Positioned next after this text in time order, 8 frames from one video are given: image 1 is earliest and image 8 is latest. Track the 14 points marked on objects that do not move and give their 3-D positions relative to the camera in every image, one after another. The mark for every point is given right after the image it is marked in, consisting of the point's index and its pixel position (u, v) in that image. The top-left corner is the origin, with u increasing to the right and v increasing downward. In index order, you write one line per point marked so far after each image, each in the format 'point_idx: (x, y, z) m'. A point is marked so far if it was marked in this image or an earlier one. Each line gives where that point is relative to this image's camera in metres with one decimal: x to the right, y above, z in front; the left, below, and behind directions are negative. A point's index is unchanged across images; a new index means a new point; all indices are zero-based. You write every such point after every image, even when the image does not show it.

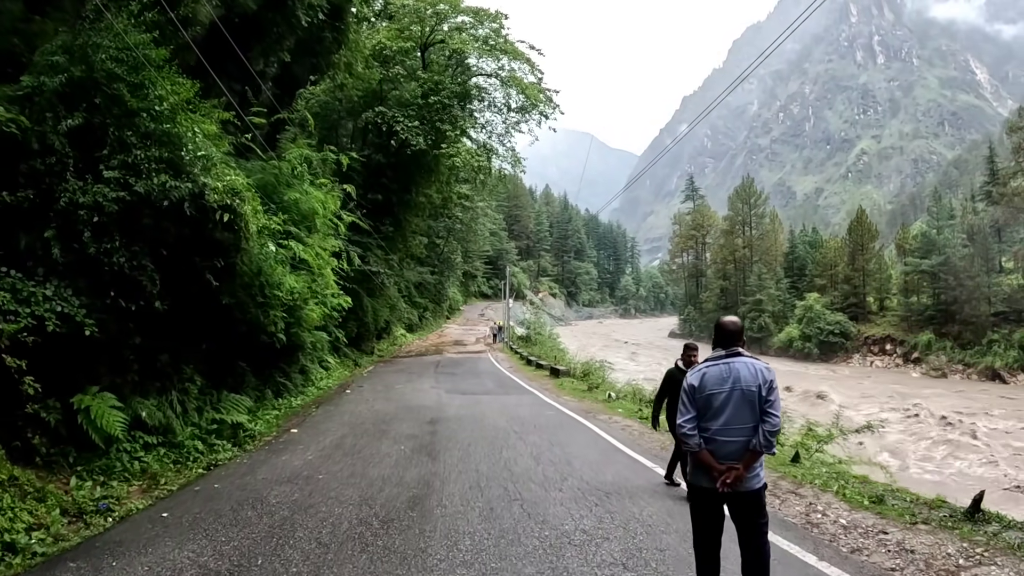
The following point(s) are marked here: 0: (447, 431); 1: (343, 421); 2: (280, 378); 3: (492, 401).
0: (-1.3, -2.7, +10.6) m
1: (-3.7, -2.9, +12.3) m
2: (-6.8, -2.7, +16.7) m
3: (-0.6, -3.3, +16.3) m
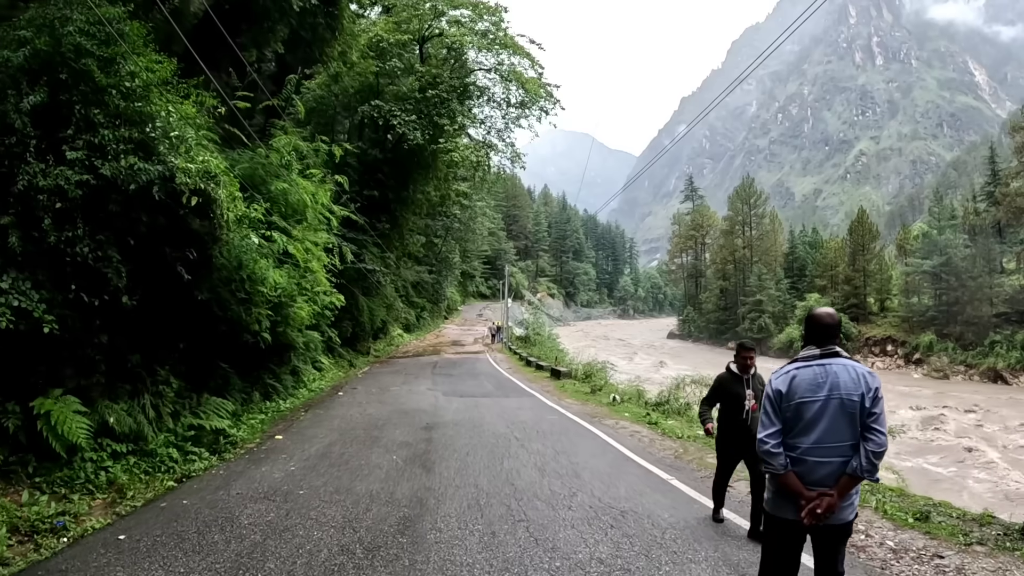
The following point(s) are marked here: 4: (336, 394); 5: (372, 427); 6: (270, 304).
0: (-1.2, -2.6, +9.8) m
1: (-3.7, -2.8, +11.5) m
2: (-6.8, -2.6, +15.8) m
3: (-0.6, -3.2, +15.4) m
4: (-5.7, -3.4, +18.2) m
5: (-2.7, -2.7, +10.9) m
6: (-5.6, -0.2, +12.7) m
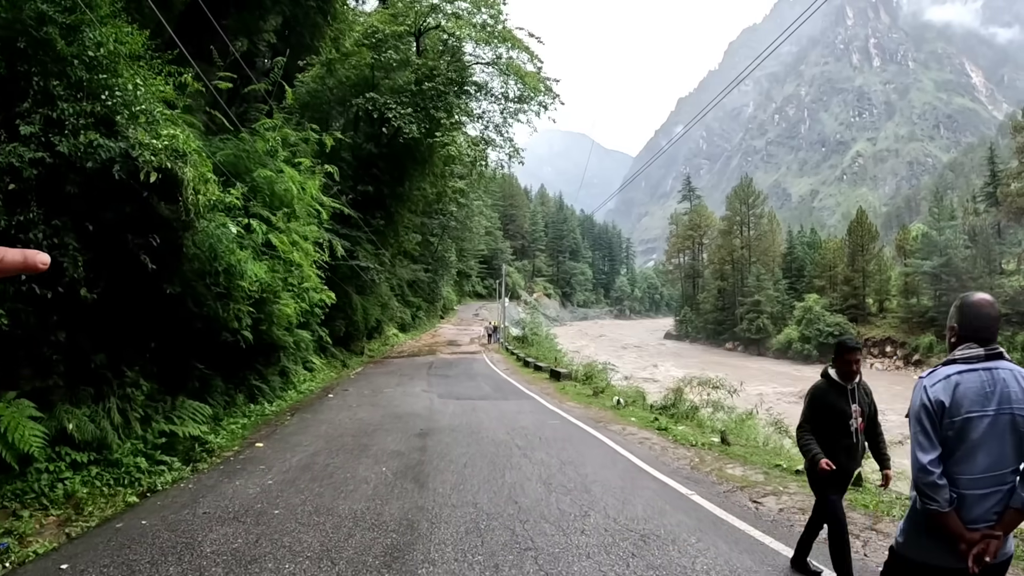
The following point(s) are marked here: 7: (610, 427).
0: (-1.2, -2.5, +8.9) m
1: (-3.7, -2.7, +10.7) m
2: (-6.8, -2.5, +14.9) m
3: (-0.6, -3.1, +14.6) m
4: (-5.7, -3.3, +17.4) m
5: (-2.7, -2.6, +10.1) m
6: (-5.6, -0.1, +11.9) m
7: (+2.0, -2.9, +11.7) m
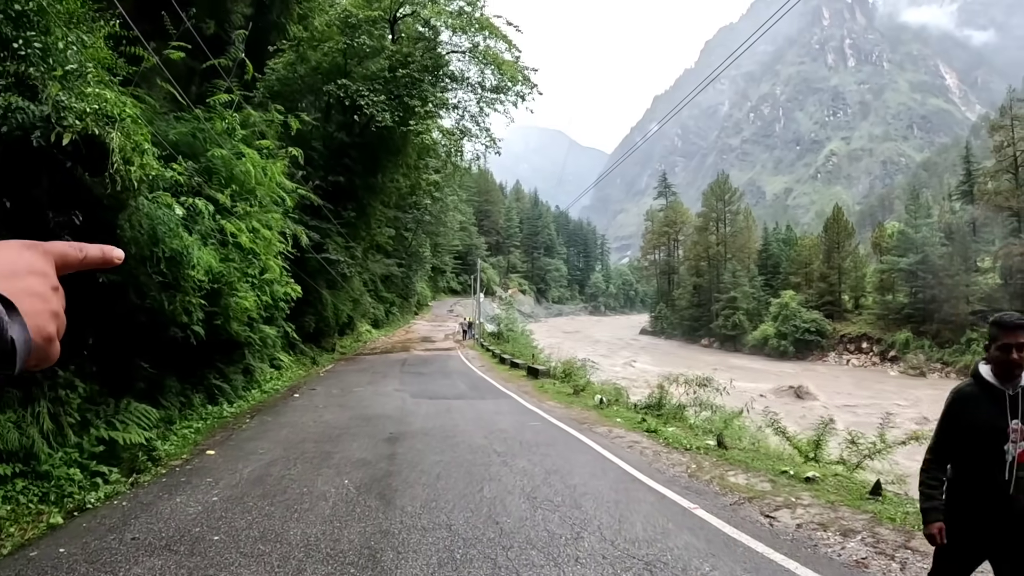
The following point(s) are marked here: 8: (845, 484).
0: (-1.5, -2.4, +8.1) m
1: (-4.0, -2.6, +9.7) m
2: (-7.4, -2.3, +13.8) m
3: (-1.1, -2.9, +13.8) m
4: (-6.4, -3.1, +16.3) m
5: (-3.0, -2.5, +9.1) m
6: (-6.0, 0.0, +10.8) m
7: (+1.6, -2.8, +11.0) m
8: (+4.5, -2.6, +7.5) m
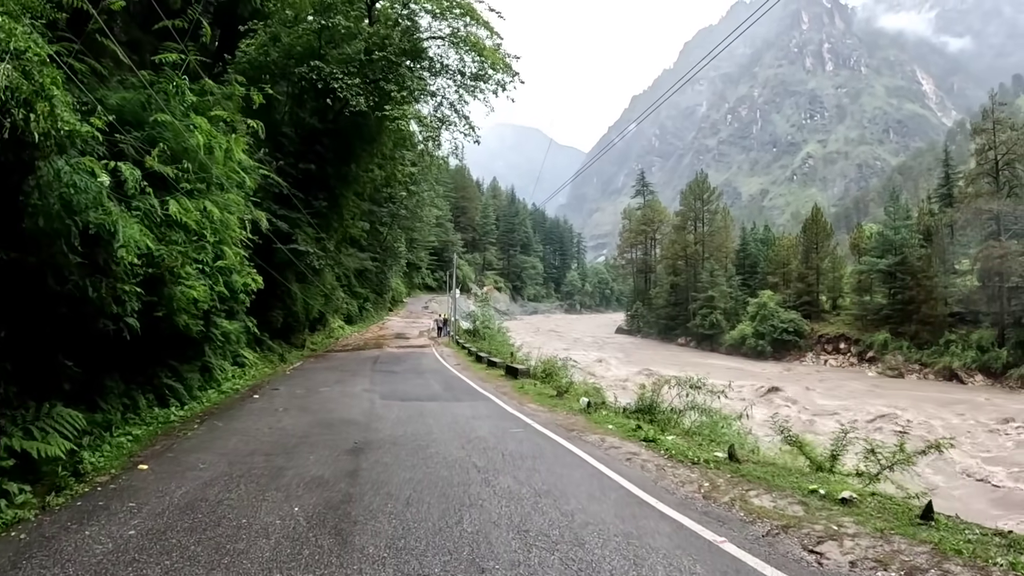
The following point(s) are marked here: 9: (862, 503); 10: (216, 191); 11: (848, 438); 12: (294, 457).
0: (-1.7, -2.2, +6.9) m
1: (-4.3, -2.4, +8.4) m
2: (-7.8, -2.0, +12.4) m
3: (-1.5, -2.8, +12.6) m
4: (-6.9, -2.9, +14.9) m
5: (-3.3, -2.3, +7.9) m
6: (-6.3, +0.2, +9.4) m
7: (+1.3, -2.6, +9.9) m
8: (+4.3, -2.6, +6.6) m
9: (+4.3, -2.6, +6.8) m
10: (-6.1, +2.0, +11.8) m
11: (+6.1, -2.7, +10.2) m
12: (-2.8, -2.3, +7.6) m
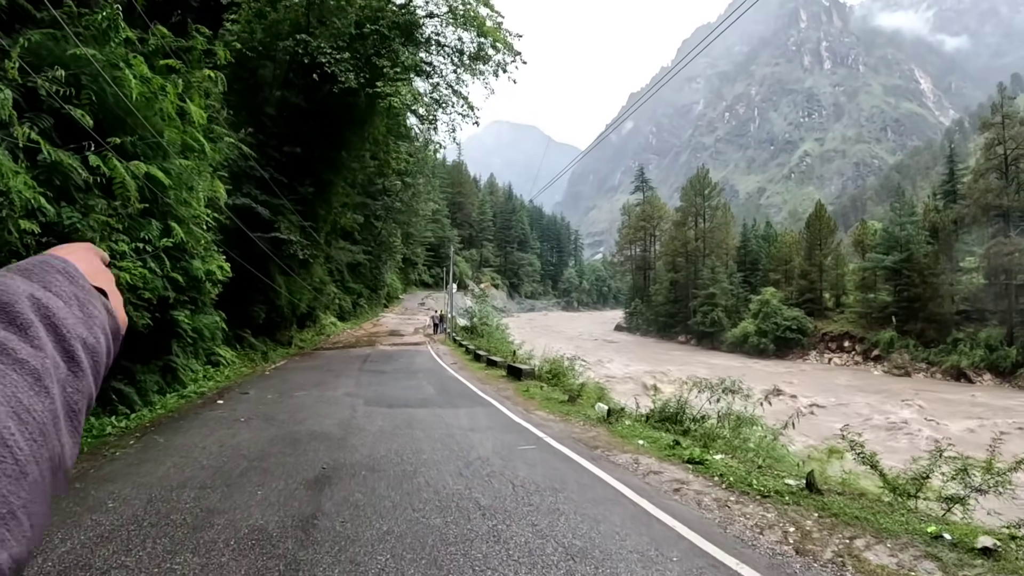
0: (-1.5, -2.0, +5.0) m
1: (-4.1, -2.1, +6.5) m
2: (-7.7, -1.8, +10.5) m
3: (-1.4, -2.5, +10.7) m
4: (-6.8, -2.6, +13.0) m
5: (-3.1, -2.1, +6.0) m
6: (-6.1, +0.5, +7.5) m
7: (+1.5, -2.4, +8.1) m
8: (+4.5, -2.4, +4.7) m
9: (+4.4, -2.4, +5.0) m
10: (-6.0, +2.3, +9.9) m
11: (+6.2, -2.5, +8.3) m
12: (-2.7, -2.0, +5.7) m
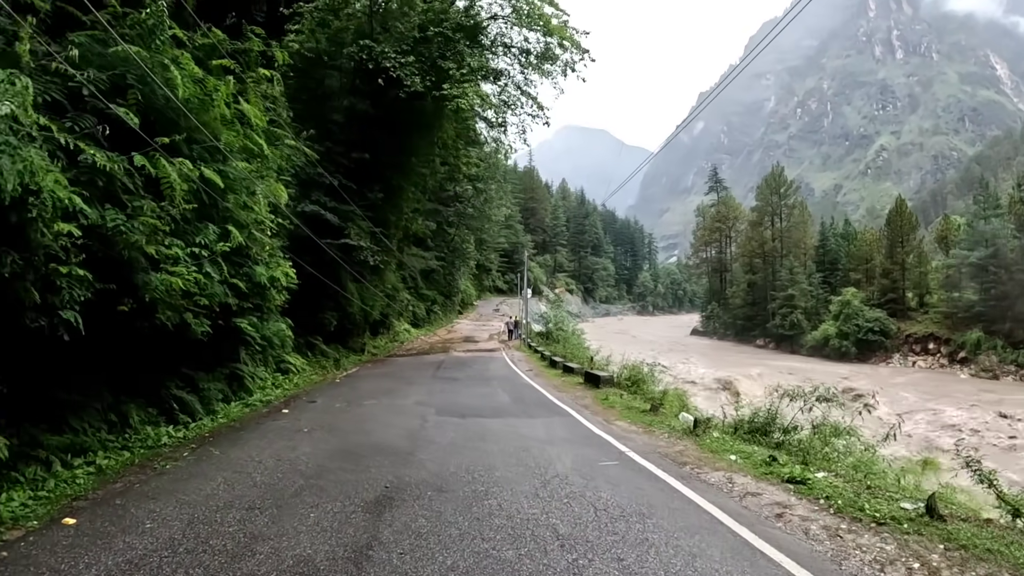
0: (-0.9, -2.0, +4.3) m
1: (-3.3, -2.2, +6.1) m
2: (-6.4, -1.9, +10.4) m
3: (-0.2, -2.5, +10.0) m
4: (-5.3, -2.7, +12.8) m
5: (-2.4, -2.1, +5.5) m
6: (-5.2, +0.4, +7.3) m
7: (+2.4, -2.4, +7.1) m
8: (+5.1, -2.2, +3.4) m
9: (+5.0, -2.3, +3.7) m
10: (-4.9, +2.2, +9.7) m
11: (+7.2, -2.4, +6.8) m
12: (-2.0, -2.0, +5.1) m
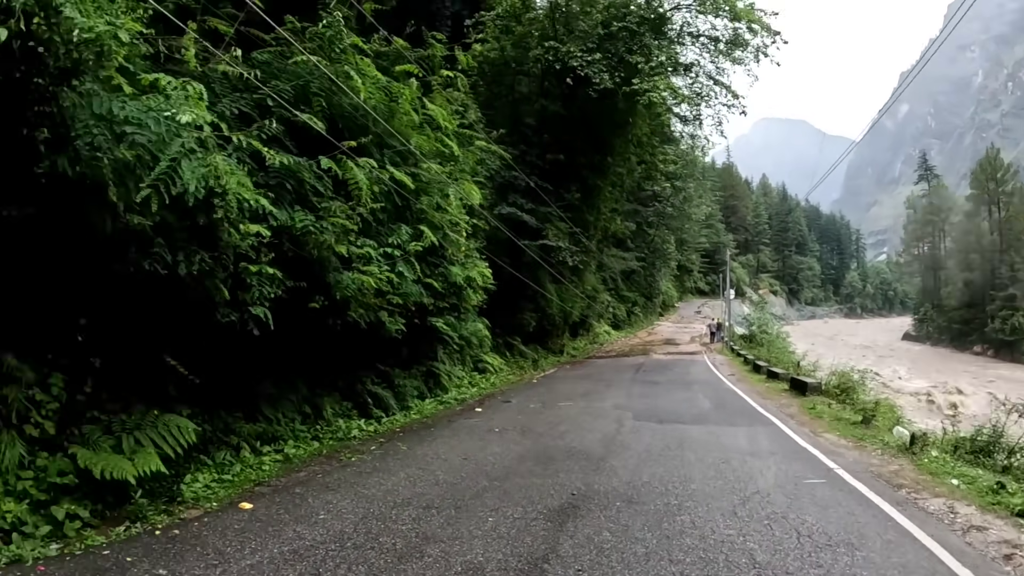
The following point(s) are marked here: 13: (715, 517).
0: (+0.3, -1.8, +3.8) m
1: (-1.7, -2.1, +6.1) m
2: (-3.7, -1.9, +11.0) m
3: (+2.3, -2.4, +9.2) m
4: (-2.1, -2.8, +13.1) m
5: (-0.9, -2.0, +5.3) m
6: (-3.3, +0.4, +7.8) m
7: (+4.1, -2.2, +5.8) m
8: (+5.9, -1.9, +1.6) m
9: (+5.9, -2.0, +1.9) m
10: (-2.5, +2.2, +10.1) m
11: (+8.7, -2.1, +4.5) m
12: (-0.6, -1.9, +4.9) m
13: (+1.6, -2.0, +5.0) m
